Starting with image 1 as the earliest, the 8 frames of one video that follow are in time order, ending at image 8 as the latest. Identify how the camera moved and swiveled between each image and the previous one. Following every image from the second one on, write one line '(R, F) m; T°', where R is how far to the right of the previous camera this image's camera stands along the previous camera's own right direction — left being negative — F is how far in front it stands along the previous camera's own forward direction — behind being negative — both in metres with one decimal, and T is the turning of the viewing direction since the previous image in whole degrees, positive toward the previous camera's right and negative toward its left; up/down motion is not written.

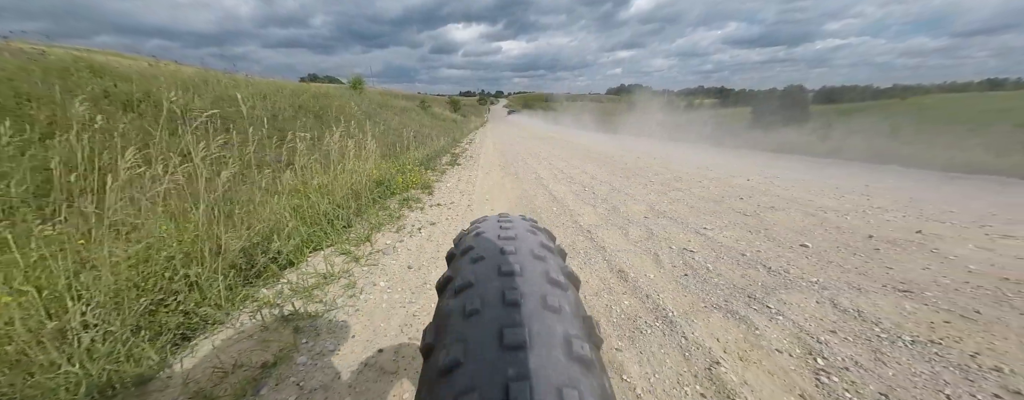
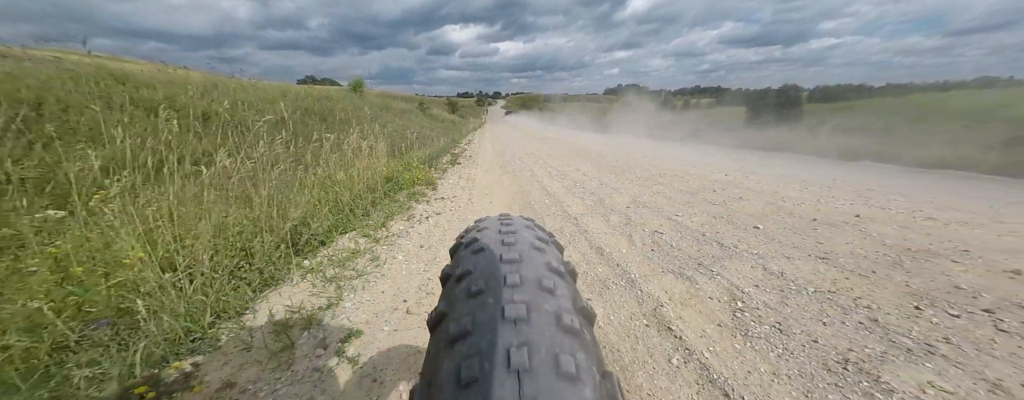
(0.0, -0.5) m; 0°
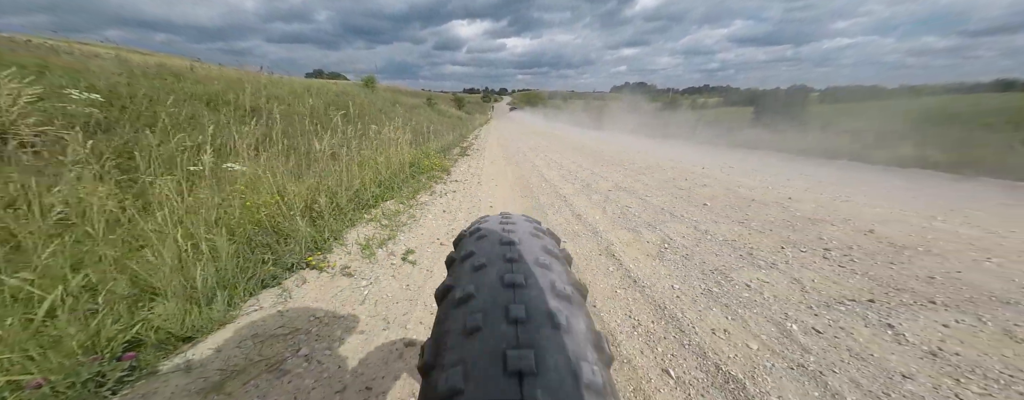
(0.0, -1.0) m; -1°
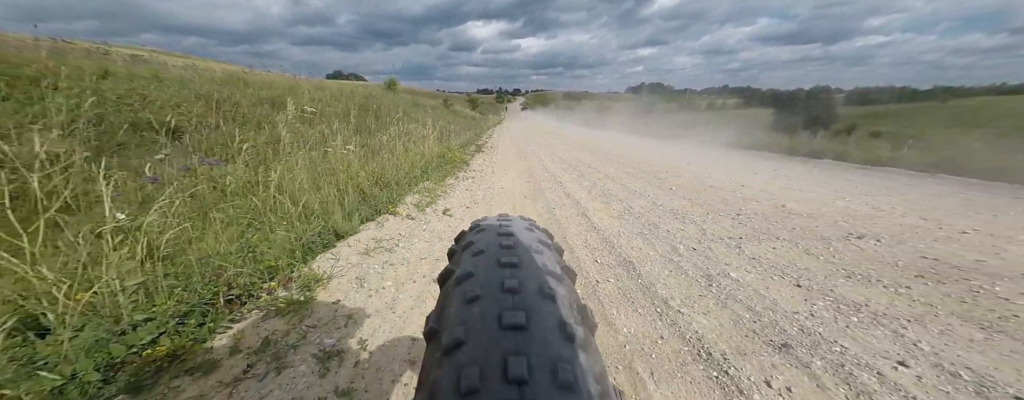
(+0.1, -1.3) m; -2°
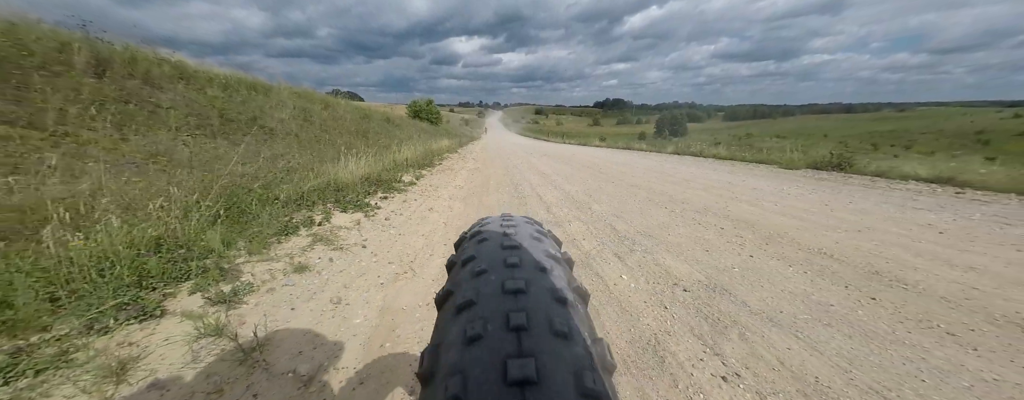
(0.0, -2.7) m; +3°
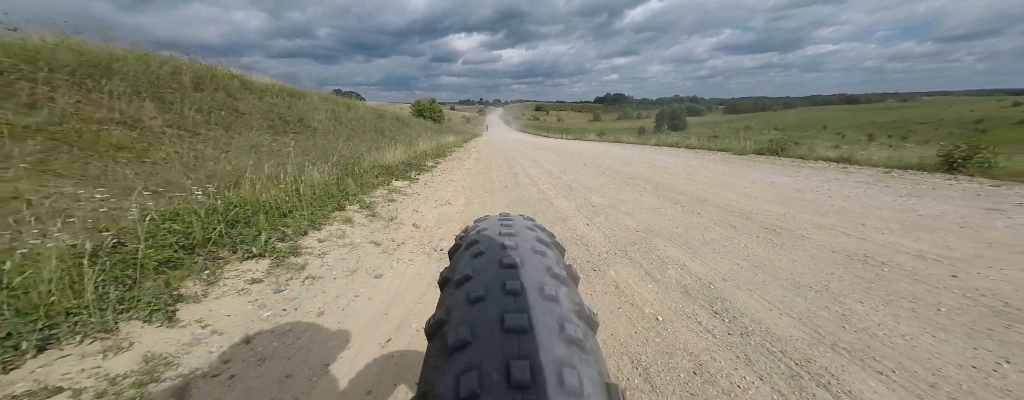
(+0.2, -2.2) m; 0°
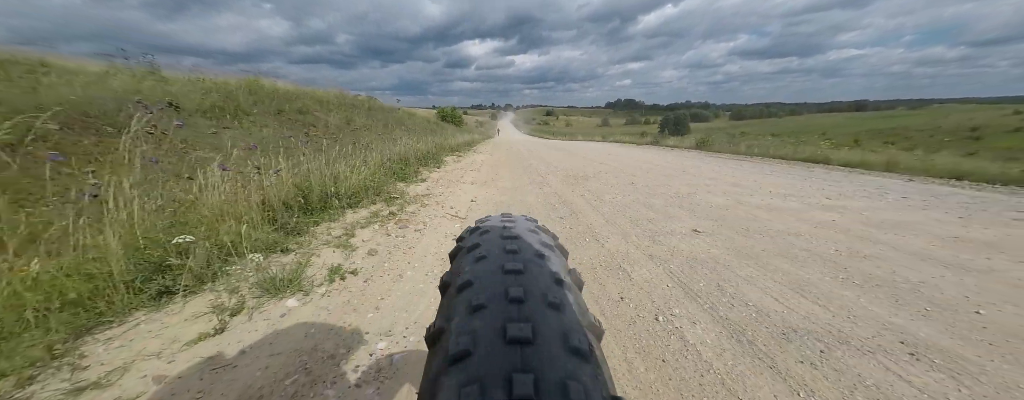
(-0.1, -3.5) m; -1°
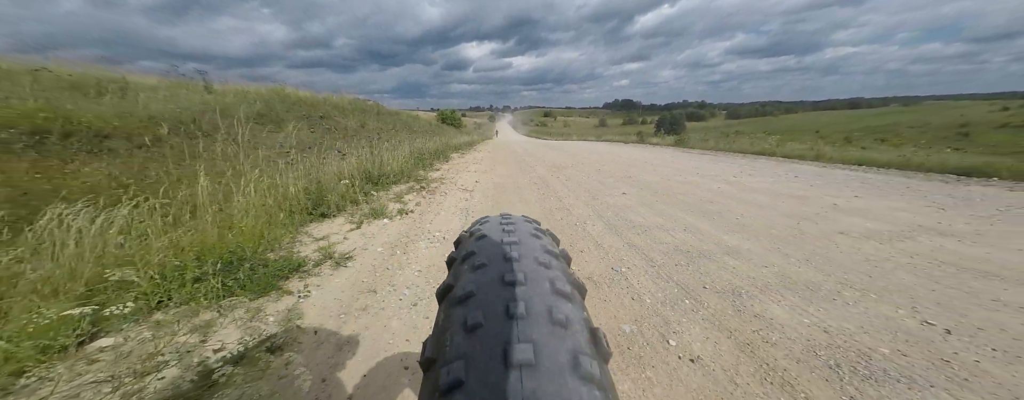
(+0.2, -2.9) m; 0°
